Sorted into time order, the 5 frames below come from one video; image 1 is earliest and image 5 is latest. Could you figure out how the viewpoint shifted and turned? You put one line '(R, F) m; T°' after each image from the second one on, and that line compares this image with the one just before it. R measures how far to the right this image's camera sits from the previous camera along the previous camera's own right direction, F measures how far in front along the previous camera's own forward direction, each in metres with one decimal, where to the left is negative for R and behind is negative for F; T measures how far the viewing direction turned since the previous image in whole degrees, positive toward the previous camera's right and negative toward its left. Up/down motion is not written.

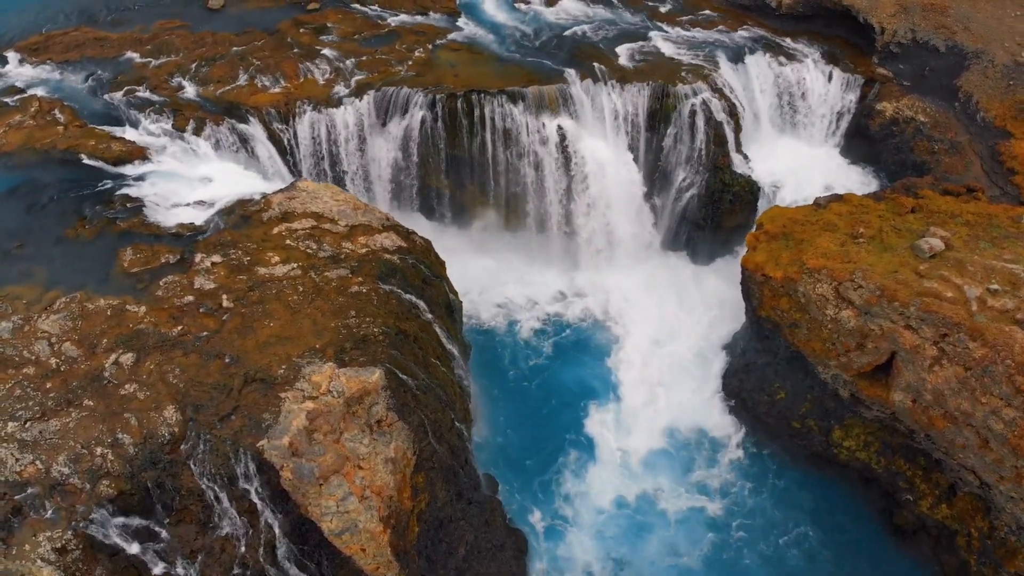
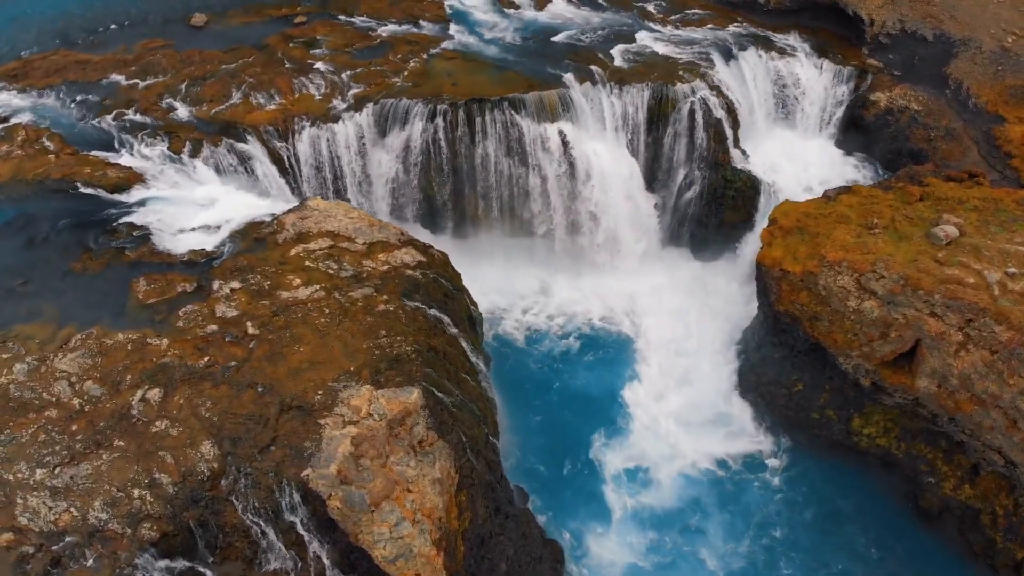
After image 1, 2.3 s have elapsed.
(-1.4, +0.2) m; +3°
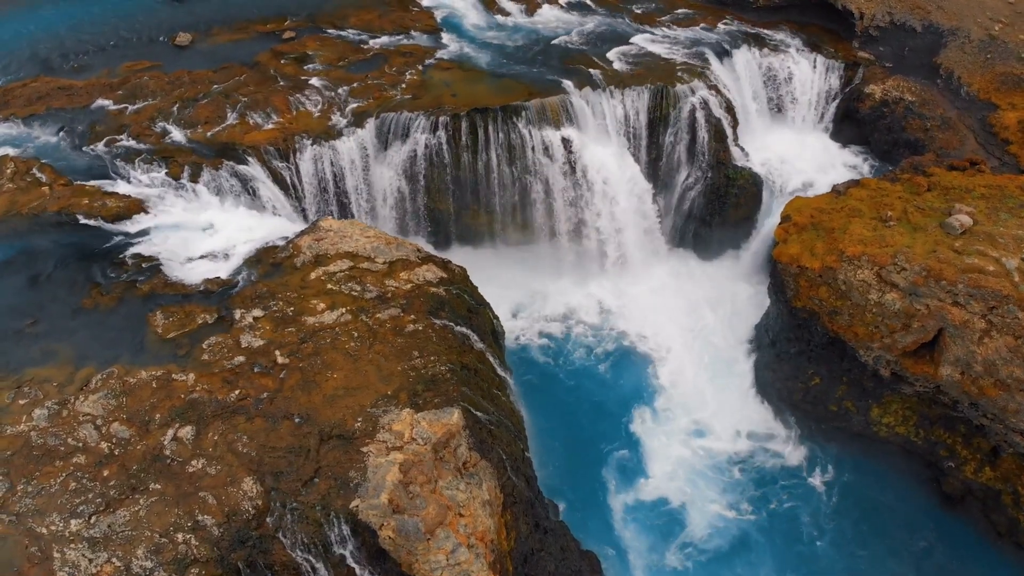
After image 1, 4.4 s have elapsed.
(-1.4, +0.2) m; +2°
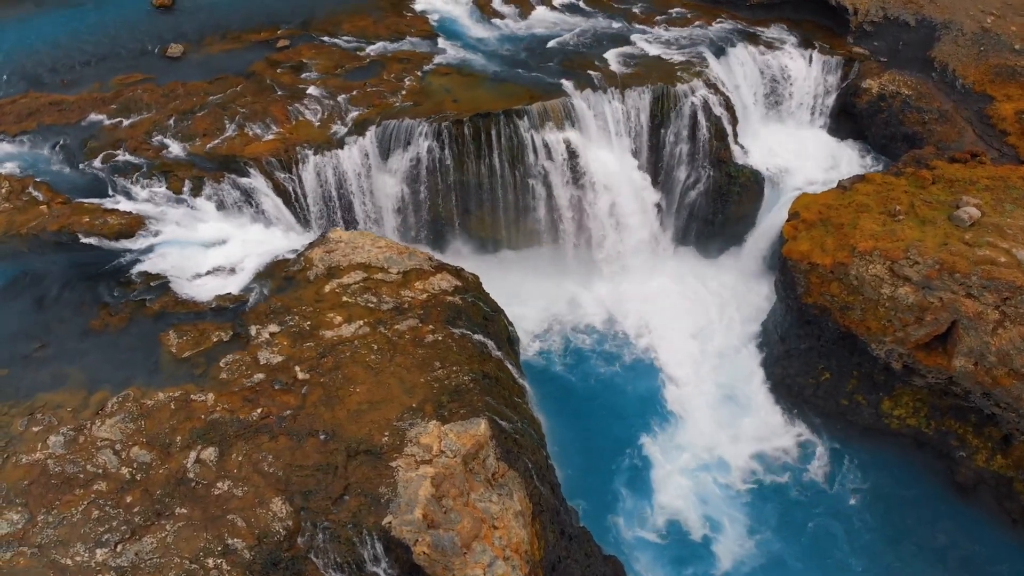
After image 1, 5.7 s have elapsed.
(-0.8, +0.1) m; +2°
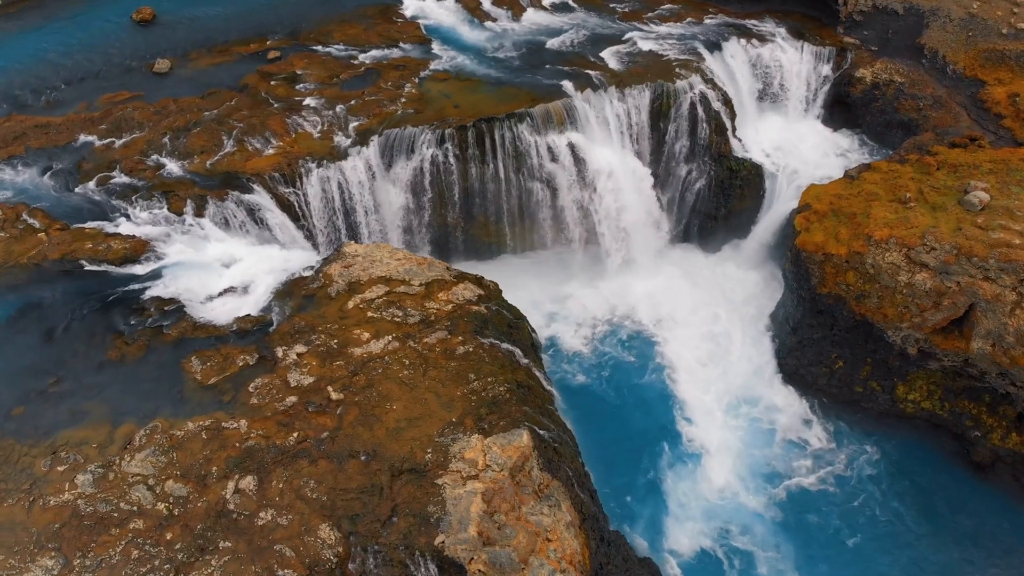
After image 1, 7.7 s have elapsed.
(-1.3, +0.2) m; +2°
